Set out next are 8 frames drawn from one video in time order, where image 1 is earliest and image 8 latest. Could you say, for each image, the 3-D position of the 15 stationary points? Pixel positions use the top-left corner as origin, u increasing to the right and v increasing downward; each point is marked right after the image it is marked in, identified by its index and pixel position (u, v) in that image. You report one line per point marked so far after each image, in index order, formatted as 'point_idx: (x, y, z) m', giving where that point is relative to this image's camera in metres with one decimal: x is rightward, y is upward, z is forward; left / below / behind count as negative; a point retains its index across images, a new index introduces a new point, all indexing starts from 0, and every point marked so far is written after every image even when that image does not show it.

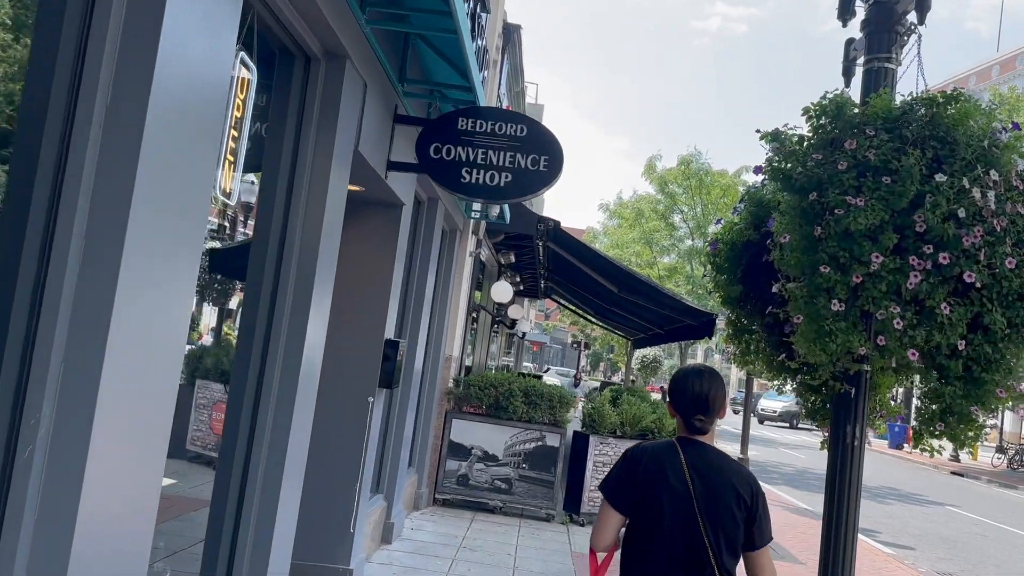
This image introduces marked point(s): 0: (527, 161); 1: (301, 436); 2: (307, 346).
0: (+0.1, +0.7, +4.4) m
1: (-0.9, -0.6, +3.7) m
2: (-0.9, -0.2, +3.6) m
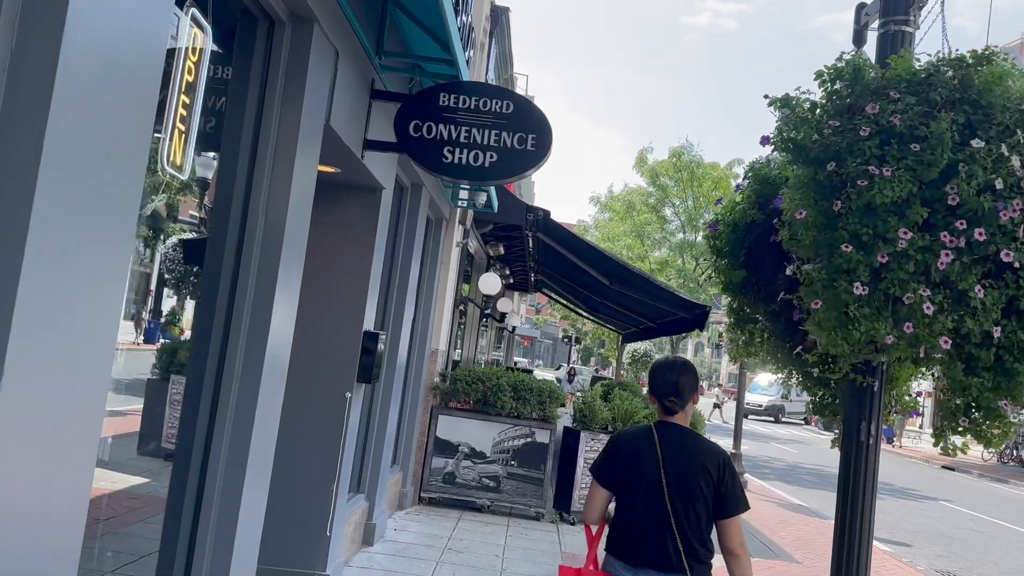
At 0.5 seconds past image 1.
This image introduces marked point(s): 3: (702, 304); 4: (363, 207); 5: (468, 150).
0: (0.0, +0.7, +4.1) m
1: (-1.0, -0.6, +3.4) m
2: (-0.9, -0.2, +3.3) m
3: (+2.1, -0.2, +9.2) m
4: (-0.9, +0.5, +4.9) m
5: (-0.2, +0.7, +4.1) m
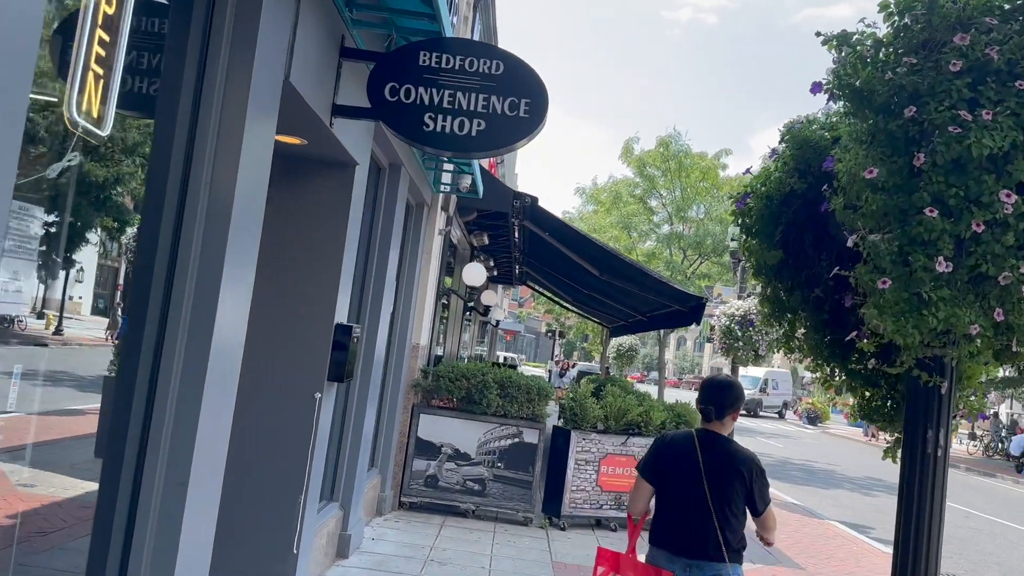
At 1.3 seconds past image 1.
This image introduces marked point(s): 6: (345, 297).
0: (0.0, +0.8, +3.6) m
1: (-1.0, -0.5, +2.9) m
2: (-1.0, -0.1, +2.8) m
3: (+2.0, -0.1, +8.7) m
4: (-0.9, +0.5, +4.4) m
5: (-0.3, +0.7, +3.6) m
6: (-0.9, 0.0, +4.5) m
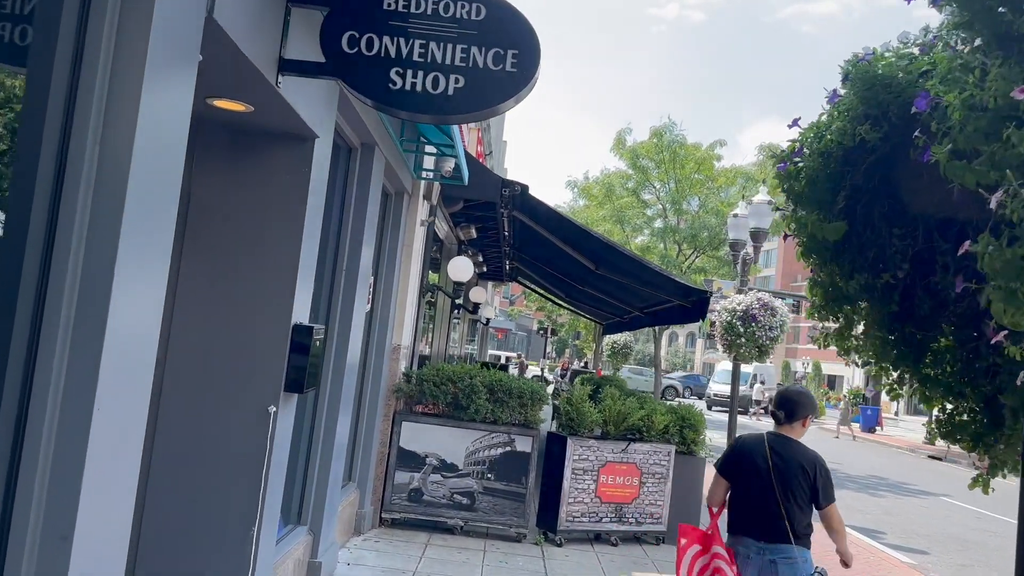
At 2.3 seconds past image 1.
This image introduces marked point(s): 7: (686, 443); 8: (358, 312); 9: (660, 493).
0: (-0.1, +0.8, +3.0) m
1: (-1.1, -0.5, +2.2) m
2: (-1.0, -0.1, +2.1) m
3: (+1.9, 0.0, +8.1) m
4: (-1.0, +0.6, +3.7) m
5: (-0.3, +0.8, +3.0) m
6: (-1.0, 0.0, +3.9) m
7: (+1.6, -1.4, +7.6) m
8: (-1.0, -0.2, +5.4) m
9: (+1.3, -1.8, +7.2) m
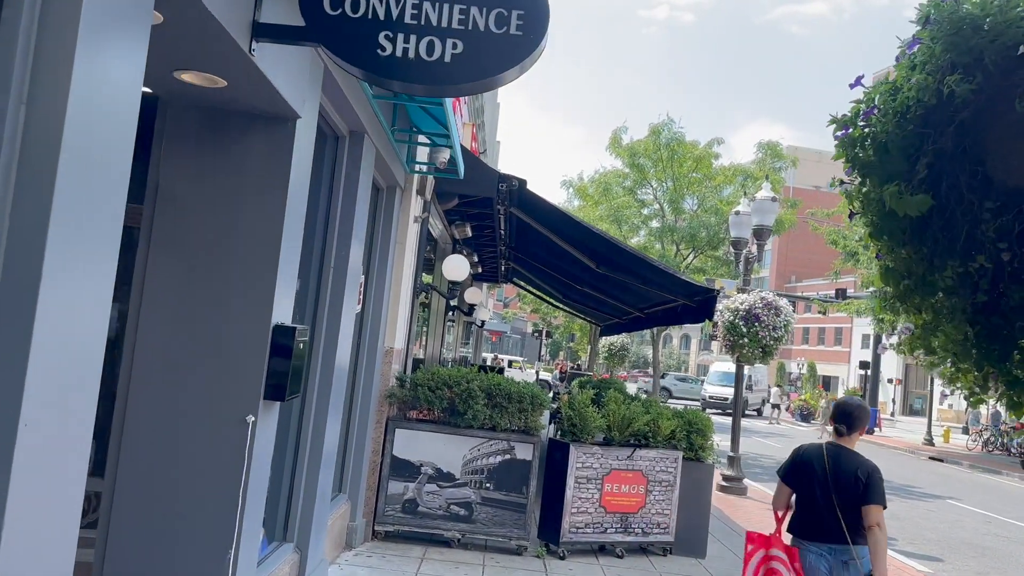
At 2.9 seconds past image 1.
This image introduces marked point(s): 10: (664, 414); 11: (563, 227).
0: (-0.1, +0.8, +2.6) m
1: (-1.0, -0.5, +1.9) m
2: (-1.0, -0.1, +1.8) m
3: (+1.8, 0.0, +7.8) m
4: (-1.0, +0.6, +3.4) m
5: (-0.3, +0.8, +2.6) m
6: (-1.0, 0.0, +3.5) m
7: (+1.6, -1.4, +7.2) m
8: (-1.0, -0.1, +5.0) m
9: (+1.3, -1.8, +6.9) m
10: (+1.3, -1.1, +7.2) m
11: (+0.5, +0.6, +7.9) m
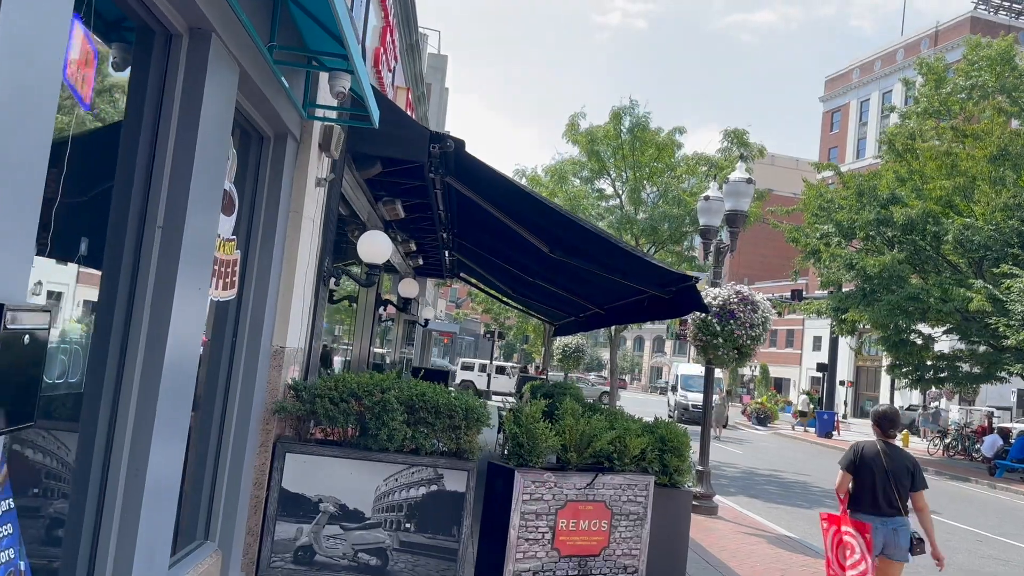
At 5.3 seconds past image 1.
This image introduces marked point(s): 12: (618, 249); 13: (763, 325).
0: (-0.3, +1.0, +1.2) m
1: (-1.2, -0.4, +0.4) m
2: (-1.2, 0.0, +0.3) m
3: (+1.3, +0.1, +6.4) m
4: (-1.2, +0.7, +1.9) m
5: (-0.5, +0.9, +1.2) m
6: (-1.2, +0.1, +2.0) m
7: (+1.1, -1.3, +5.9) m
8: (-1.4, 0.0, +3.5) m
9: (+0.8, -1.7, +5.5) m
10: (+0.8, -1.0, +5.8) m
11: (0.0, +0.7, +6.5) m
12: (+0.8, +0.3, +6.3) m
13: (+2.9, -0.4, +9.5) m
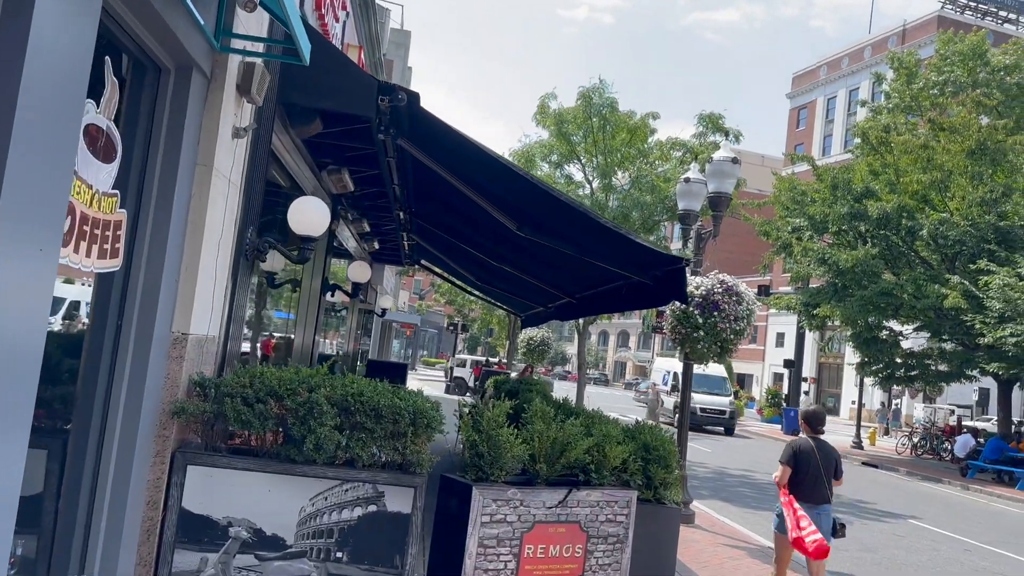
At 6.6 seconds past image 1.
0: (-0.3, +1.1, +0.3) m
1: (-1.2, -0.3, -0.6) m
2: (-1.2, +0.1, -0.7) m
3: (+1.1, +0.2, +5.6) m
4: (-1.3, +0.8, +0.9) m
5: (-0.5, +1.0, +0.2) m
6: (-1.3, +0.2, +1.1) m
7: (+0.8, -1.2, +5.0) m
8: (-1.5, +0.1, +2.5) m
9: (+0.6, -1.6, +4.6) m
10: (+0.6, -0.9, +4.9) m
11: (-0.3, +0.8, +5.6) m
12: (+0.6, +0.4, +5.5) m
13: (+2.5, -0.3, +8.7) m
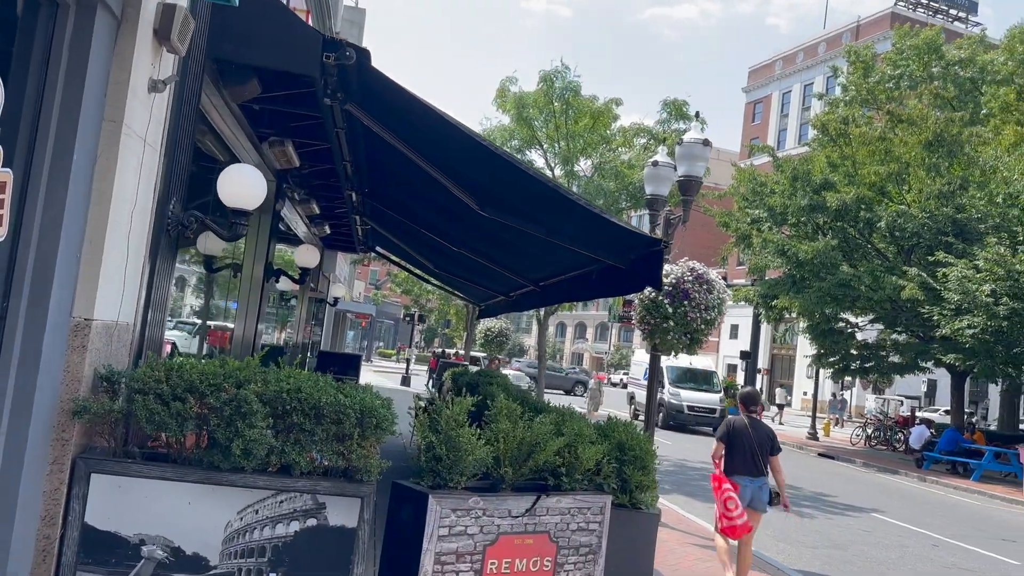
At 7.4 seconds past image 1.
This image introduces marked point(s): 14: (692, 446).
0: (-0.3, +1.1, -0.3) m
1: (-1.1, -0.2, -1.2) m
2: (-1.1, +0.2, -1.2) m
3: (+0.8, +0.3, +5.1) m
4: (-1.3, +0.9, +0.3) m
5: (-0.5, +1.1, -0.3) m
6: (-1.3, +0.3, +0.5) m
7: (+0.6, -1.1, +4.5) m
8: (-1.6, +0.2, +1.9) m
9: (+0.4, -1.5, +4.2) m
10: (+0.4, -0.8, +4.4) m
11: (-0.5, +0.9, +5.0) m
12: (+0.3, +0.5, +5.0) m
13: (+2.1, -0.2, +8.3) m
14: (+4.3, -3.8, +19.7) m
